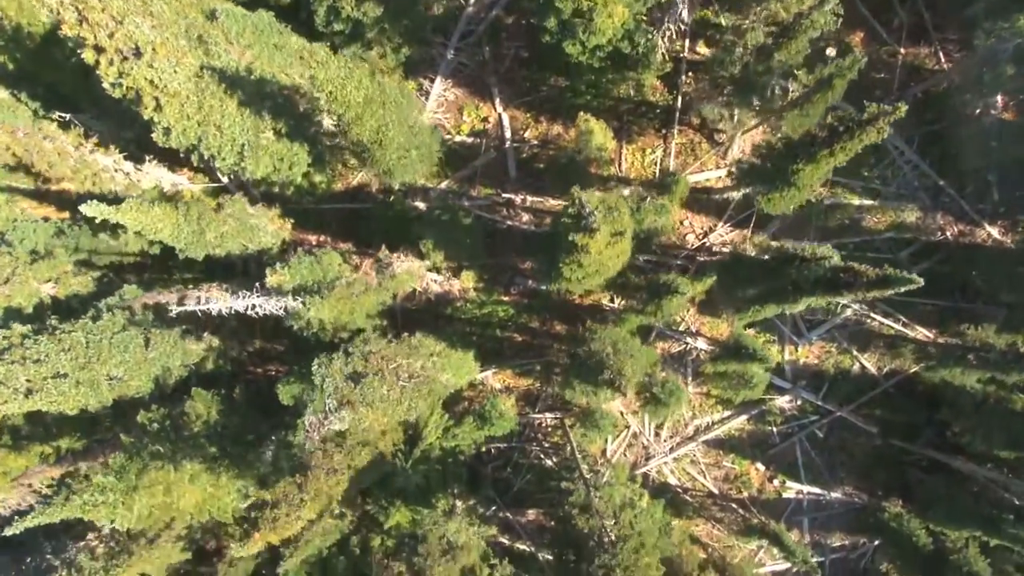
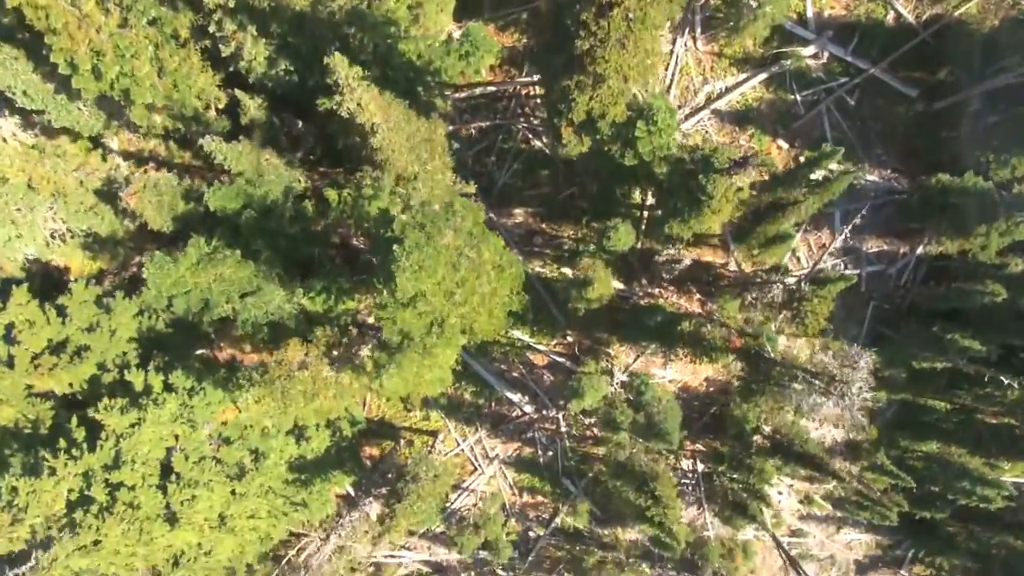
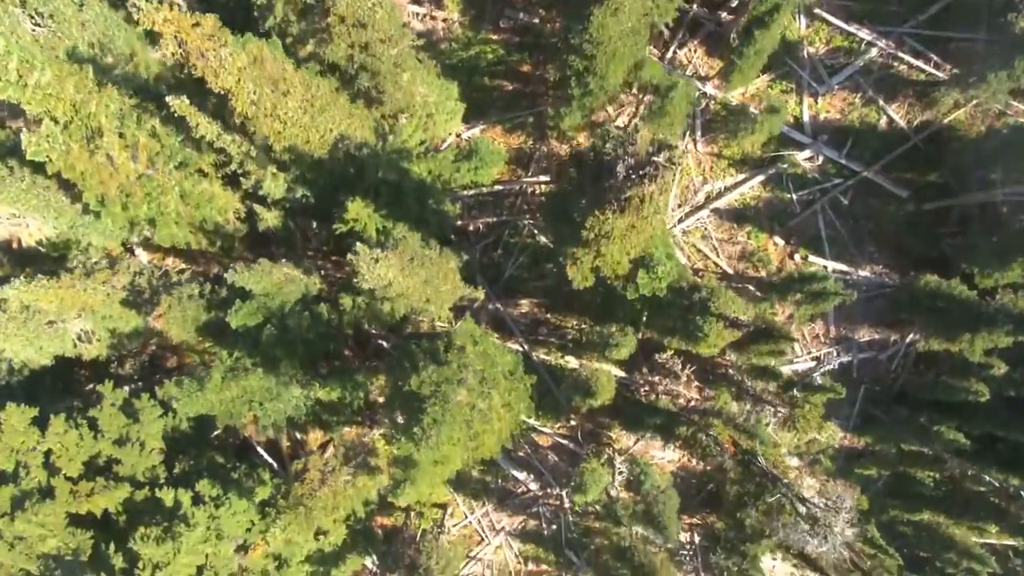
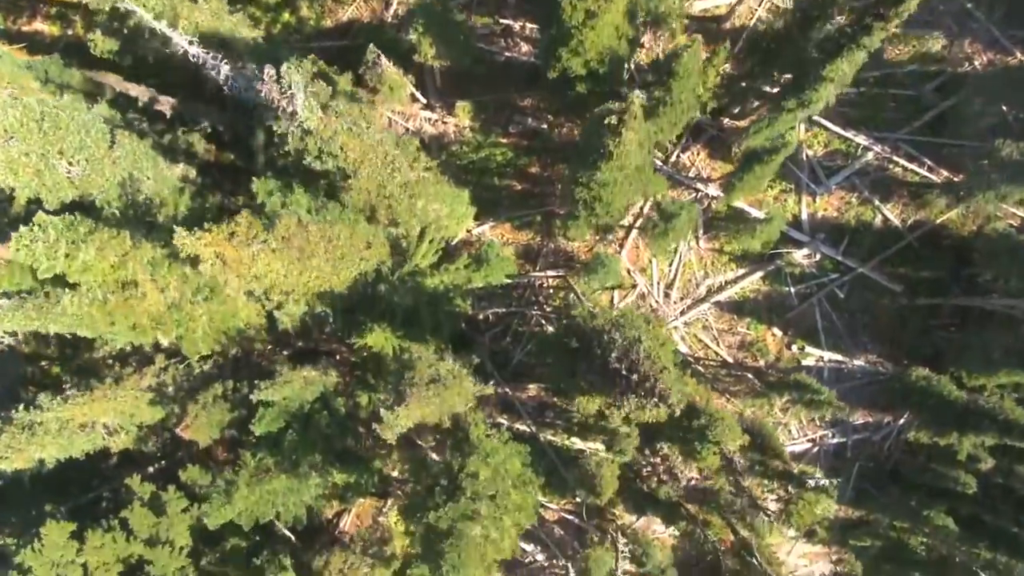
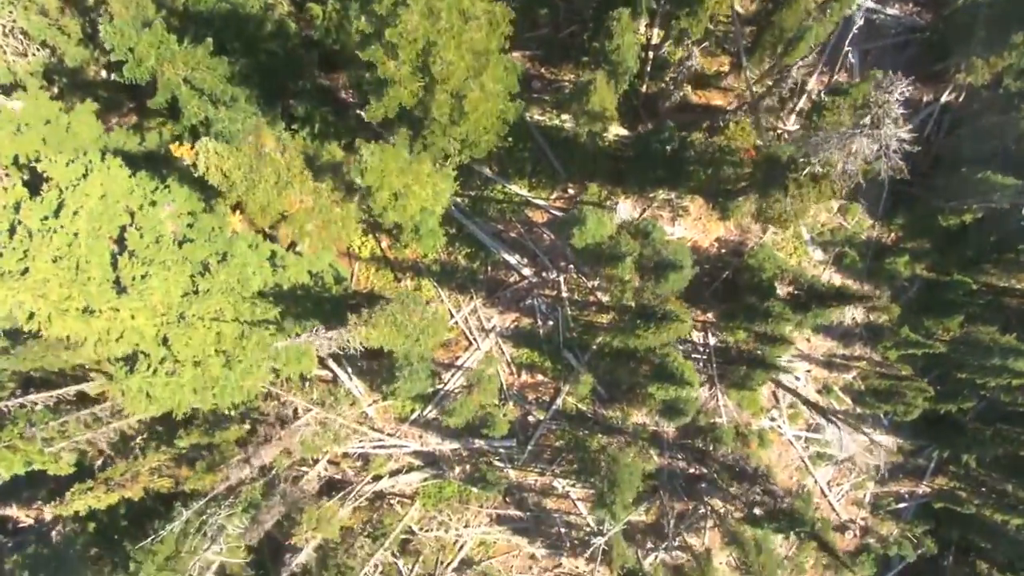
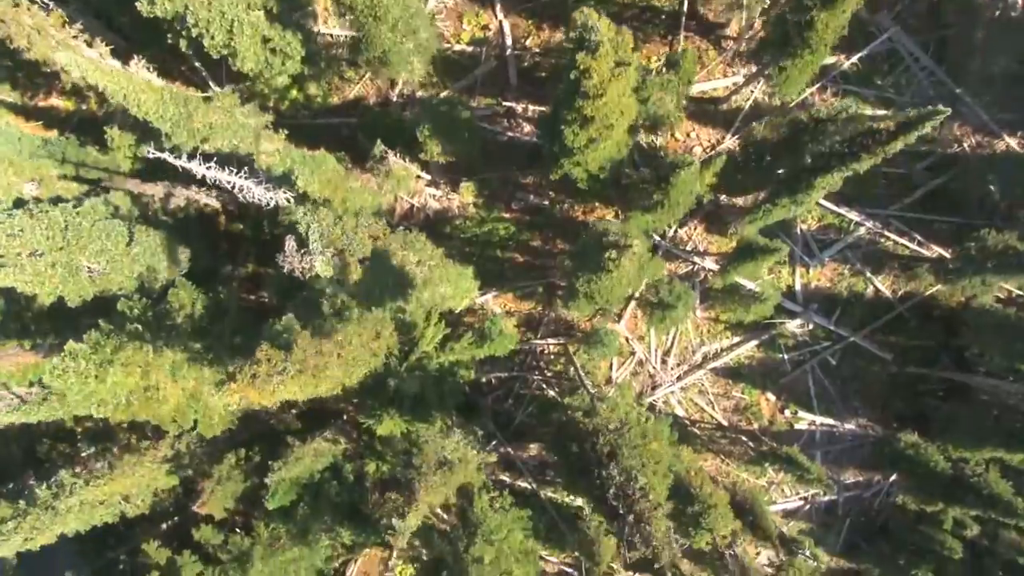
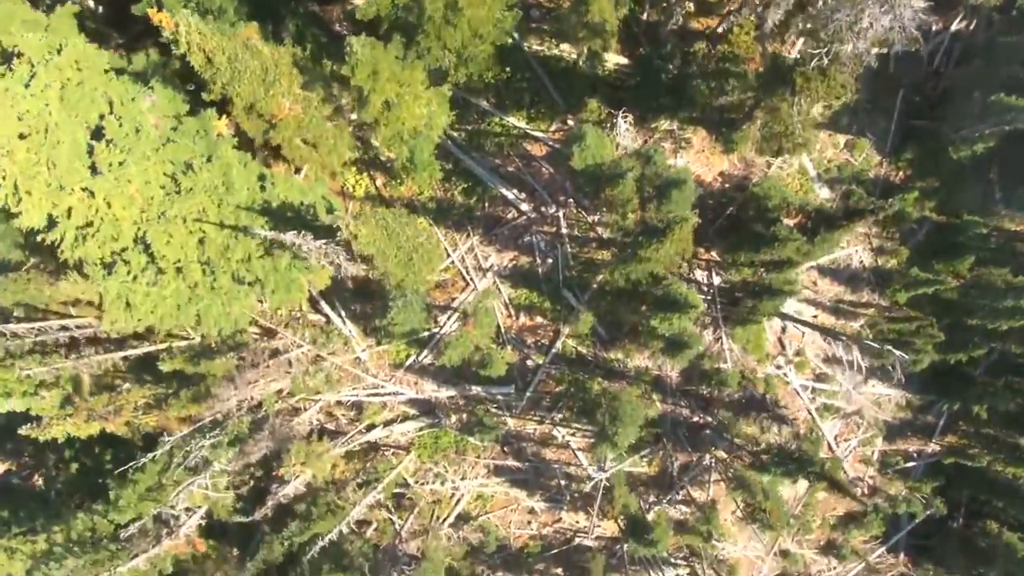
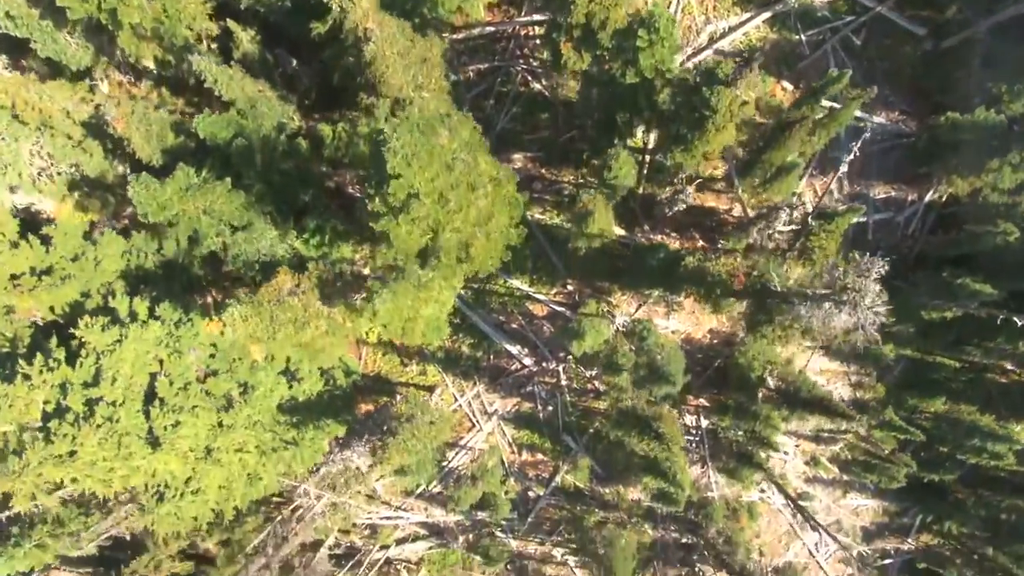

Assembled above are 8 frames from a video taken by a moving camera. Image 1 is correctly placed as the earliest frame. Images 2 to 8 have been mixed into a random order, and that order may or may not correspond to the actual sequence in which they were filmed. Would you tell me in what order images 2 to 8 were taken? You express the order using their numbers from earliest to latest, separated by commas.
6, 4, 3, 2, 8, 5, 7
